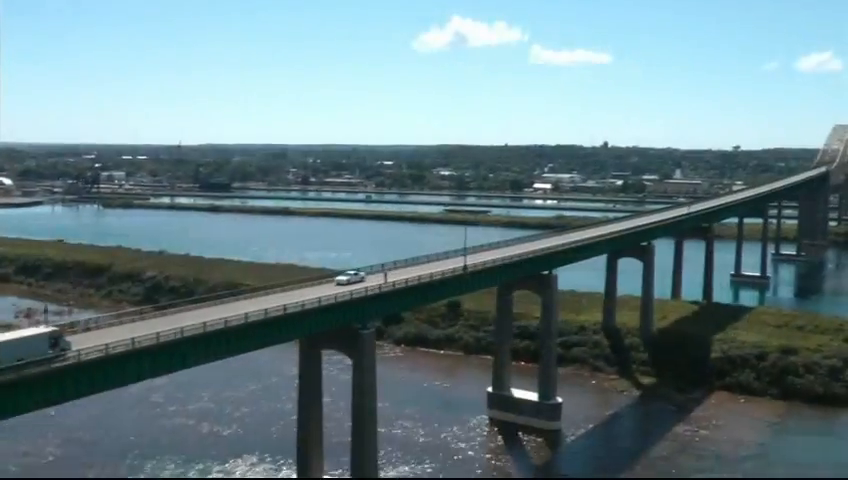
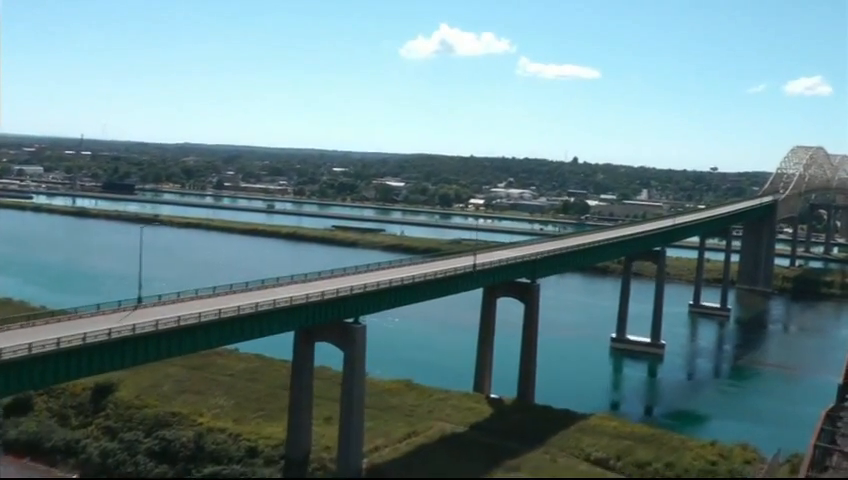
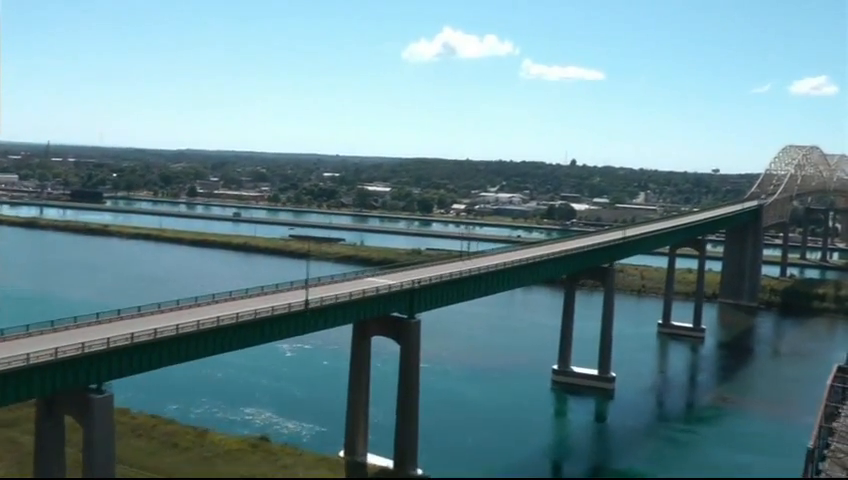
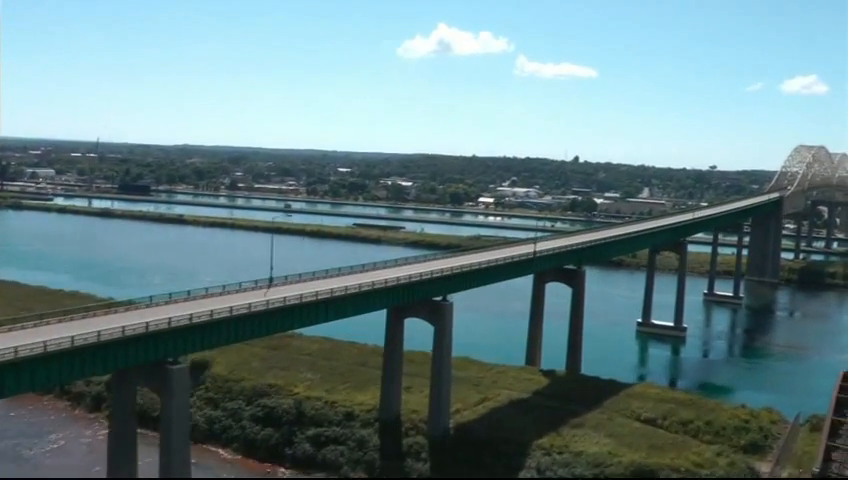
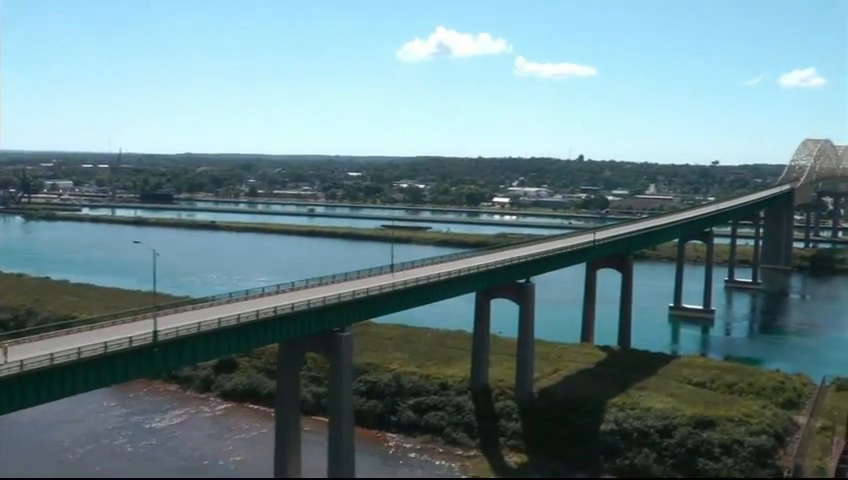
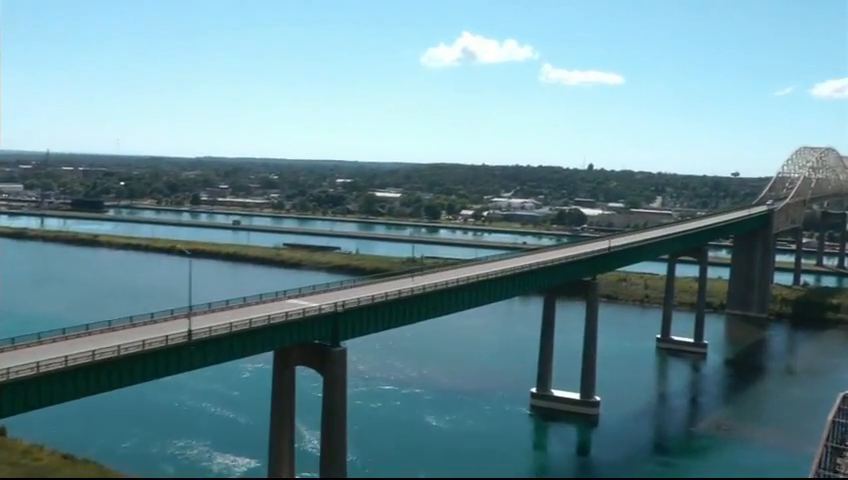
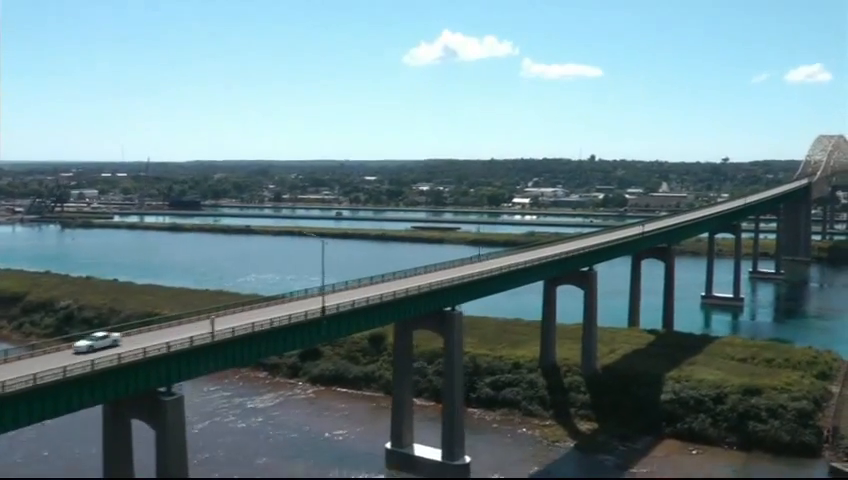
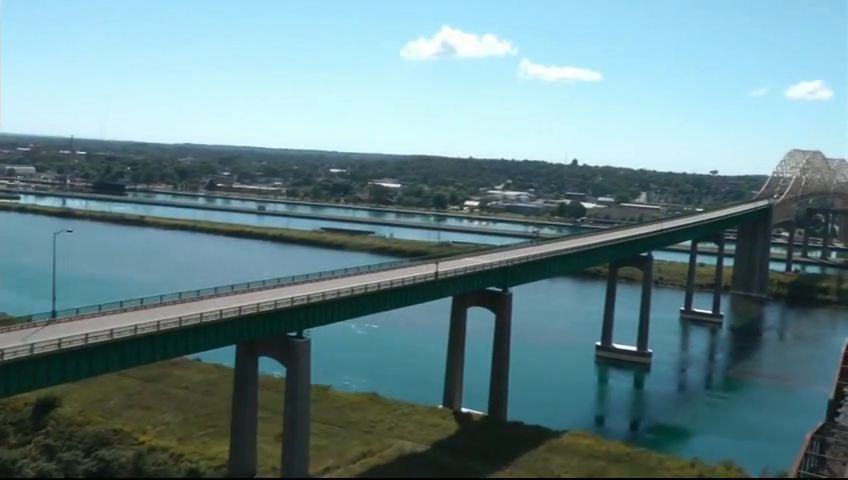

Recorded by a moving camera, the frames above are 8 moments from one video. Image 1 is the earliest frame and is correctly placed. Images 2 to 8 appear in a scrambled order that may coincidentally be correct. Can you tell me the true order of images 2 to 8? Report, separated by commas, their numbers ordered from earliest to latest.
7, 5, 4, 2, 8, 3, 6
